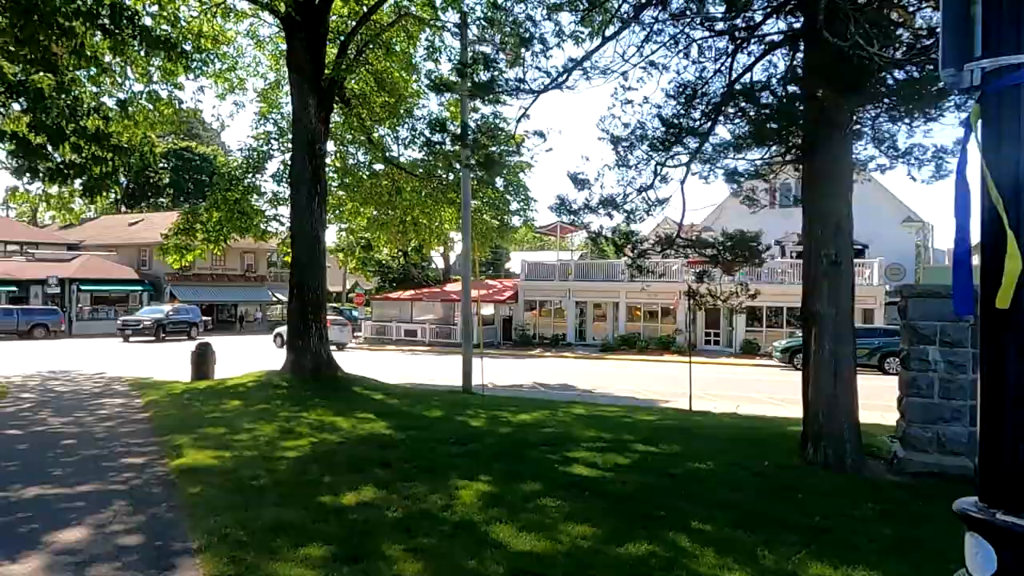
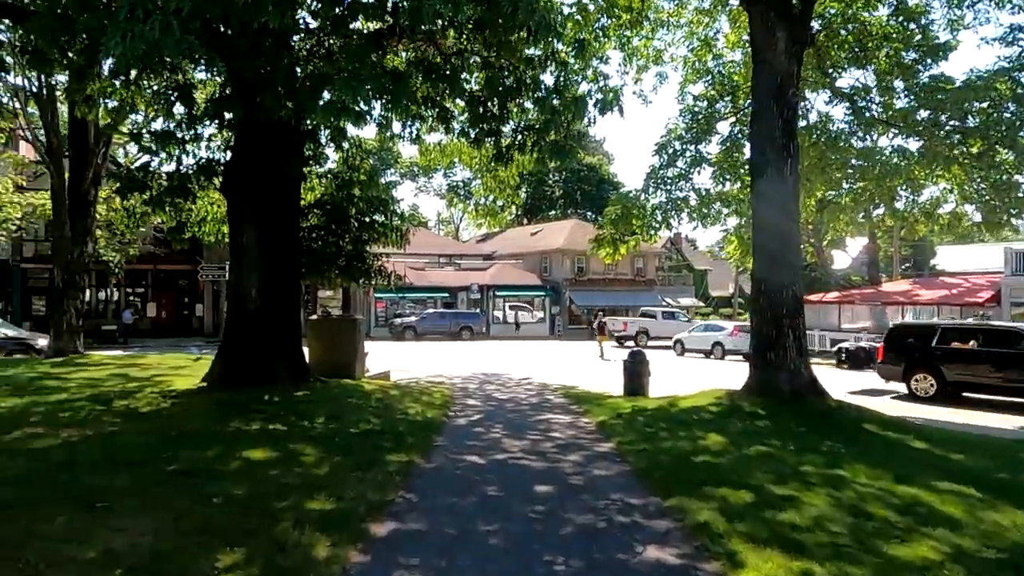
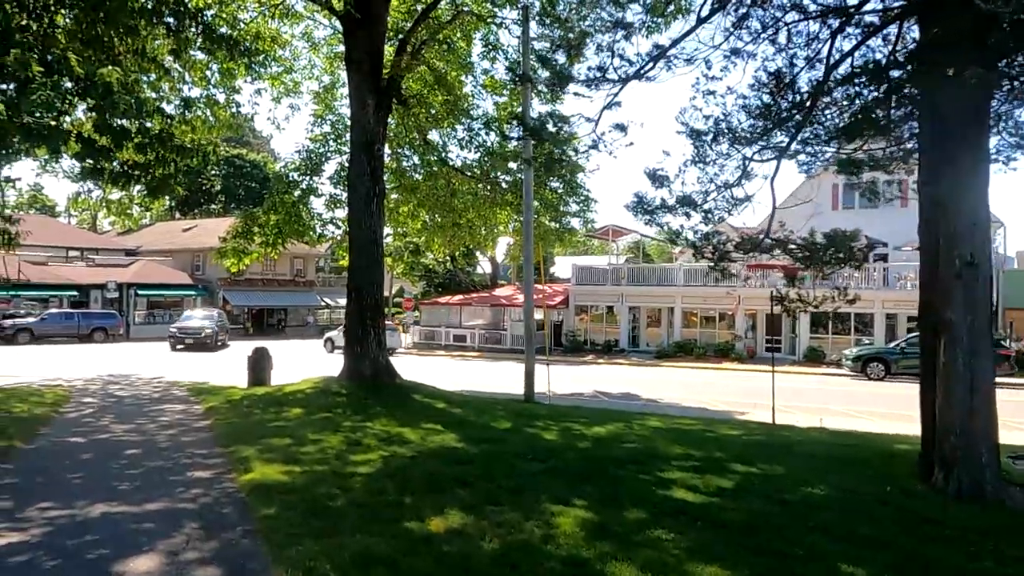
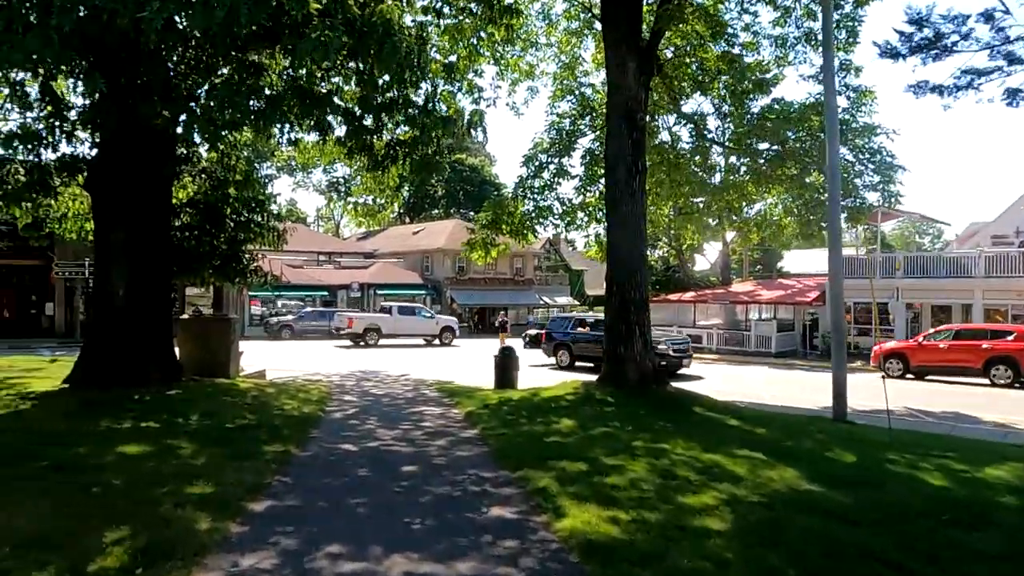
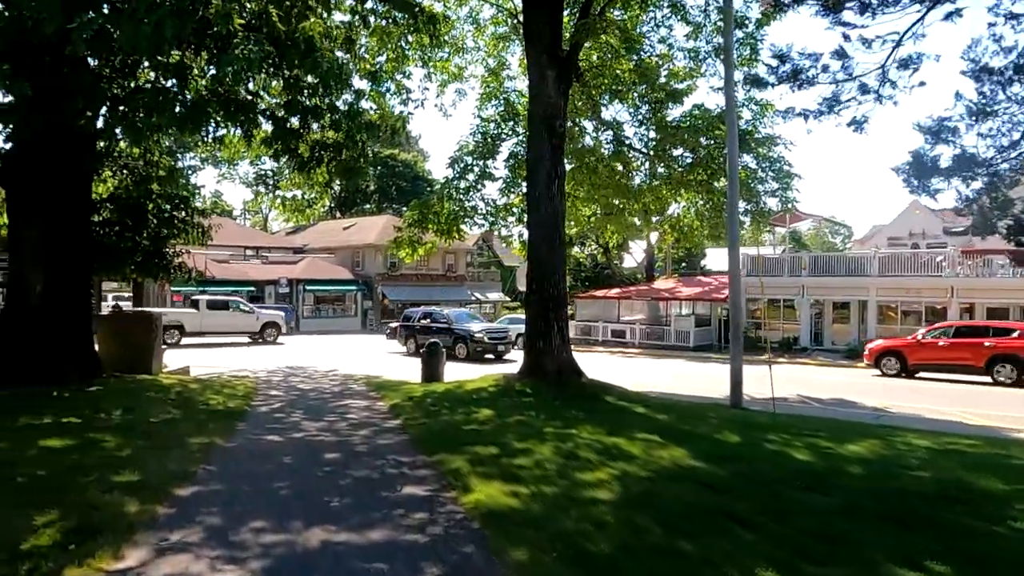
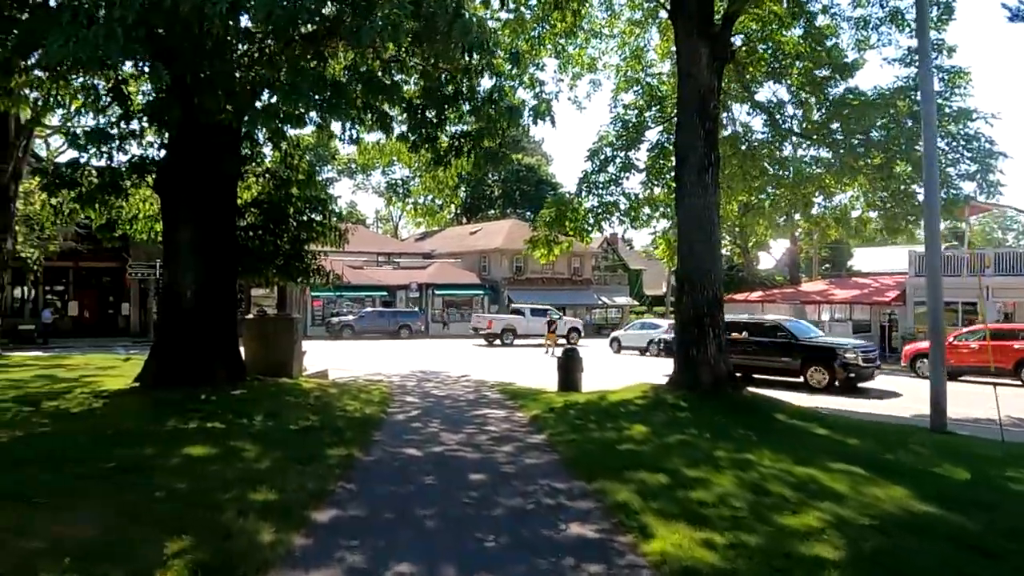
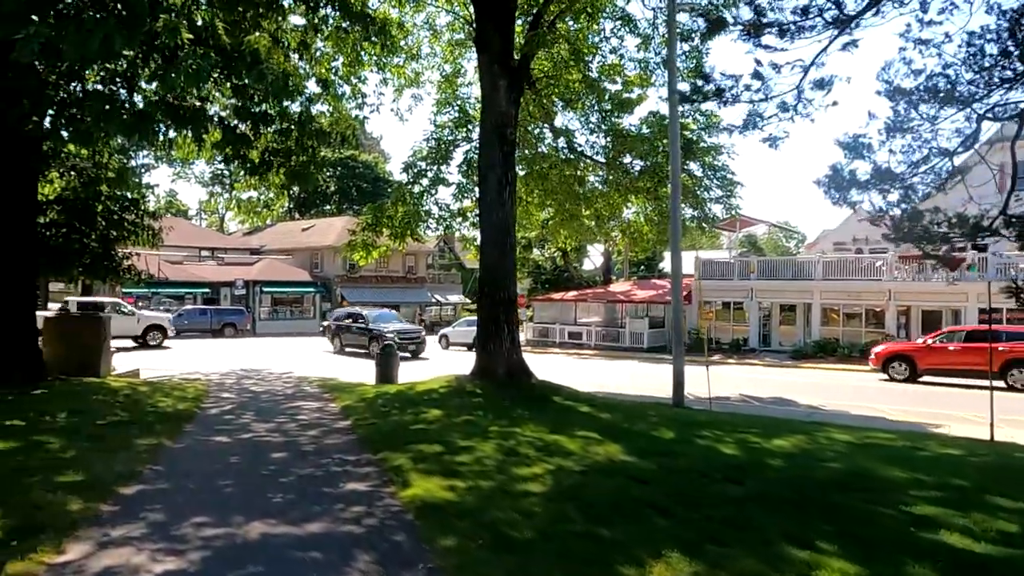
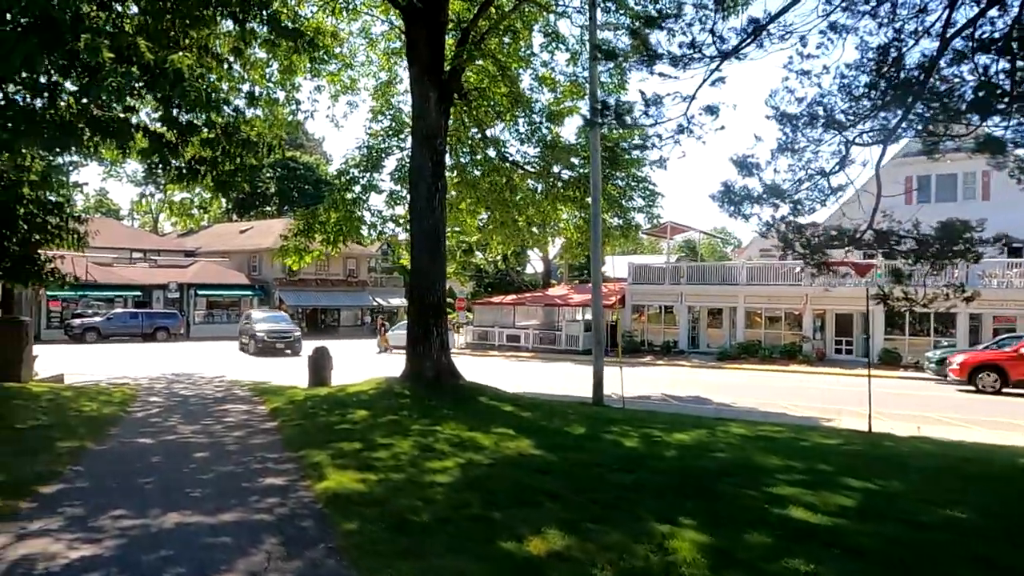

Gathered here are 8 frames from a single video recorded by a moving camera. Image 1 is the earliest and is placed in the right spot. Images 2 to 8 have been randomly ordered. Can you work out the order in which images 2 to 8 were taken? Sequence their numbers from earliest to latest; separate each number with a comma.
3, 8, 7, 5, 4, 6, 2
